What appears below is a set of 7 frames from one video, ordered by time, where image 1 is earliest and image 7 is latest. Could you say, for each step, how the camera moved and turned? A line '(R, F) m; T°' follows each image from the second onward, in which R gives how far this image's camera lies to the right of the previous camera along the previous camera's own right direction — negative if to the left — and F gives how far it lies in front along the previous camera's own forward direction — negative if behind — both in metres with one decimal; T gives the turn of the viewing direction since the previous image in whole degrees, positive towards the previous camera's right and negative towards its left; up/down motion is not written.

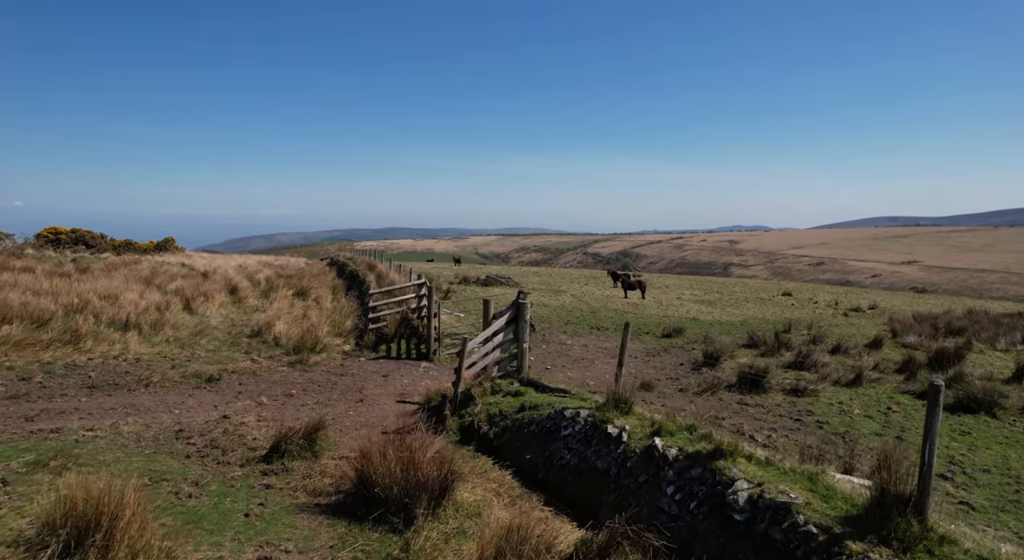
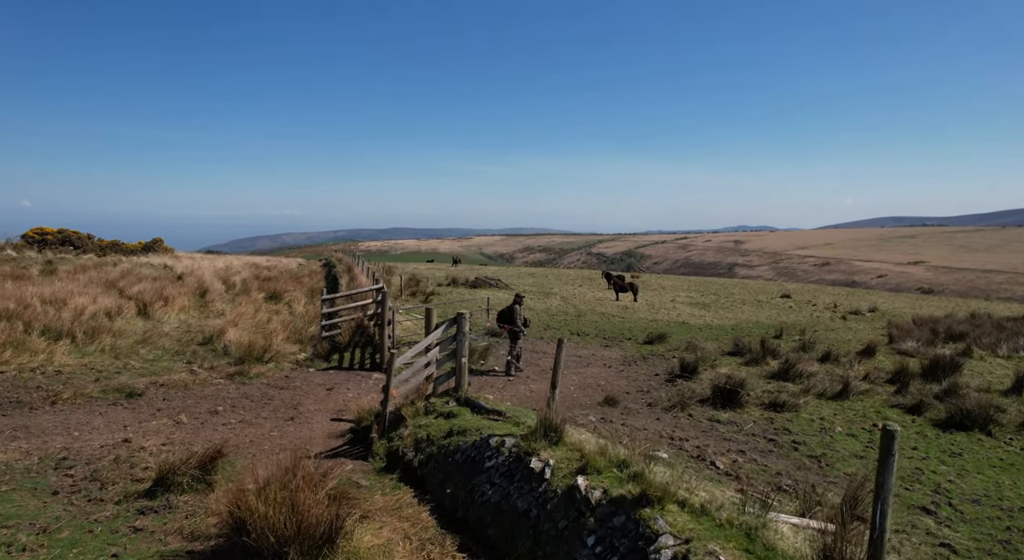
(+0.9, +0.9) m; 0°
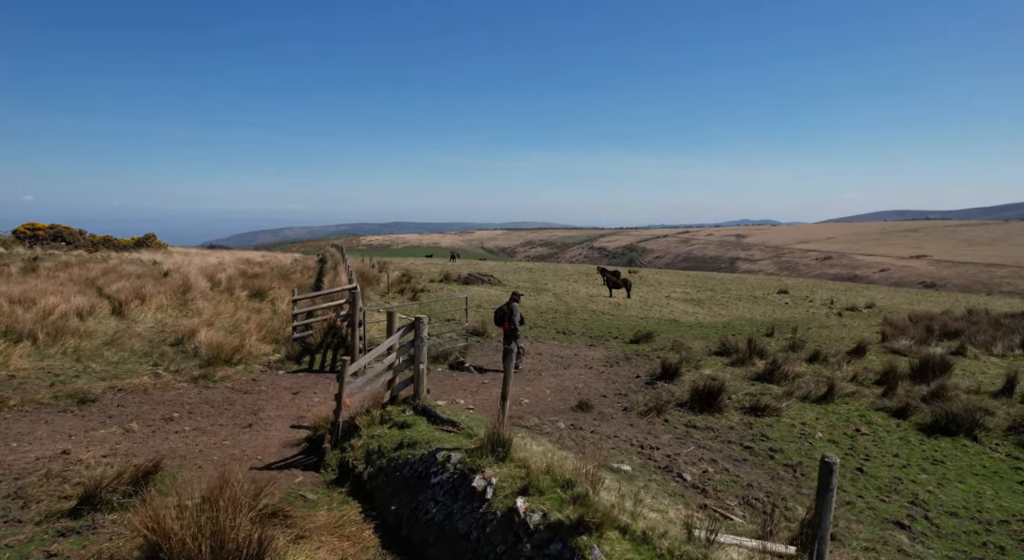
(+0.5, +0.4) m; 0°
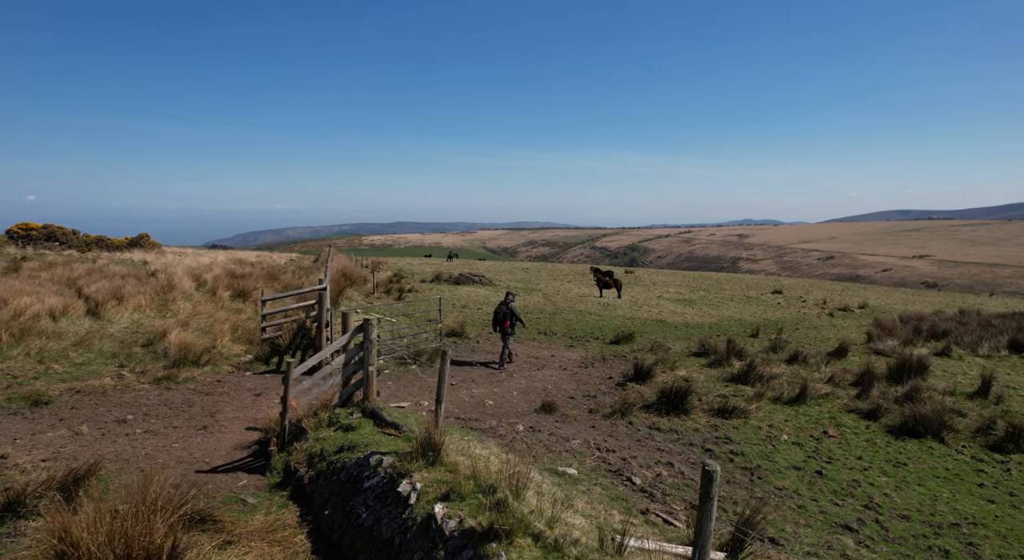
(+0.7, +0.1) m; 0°
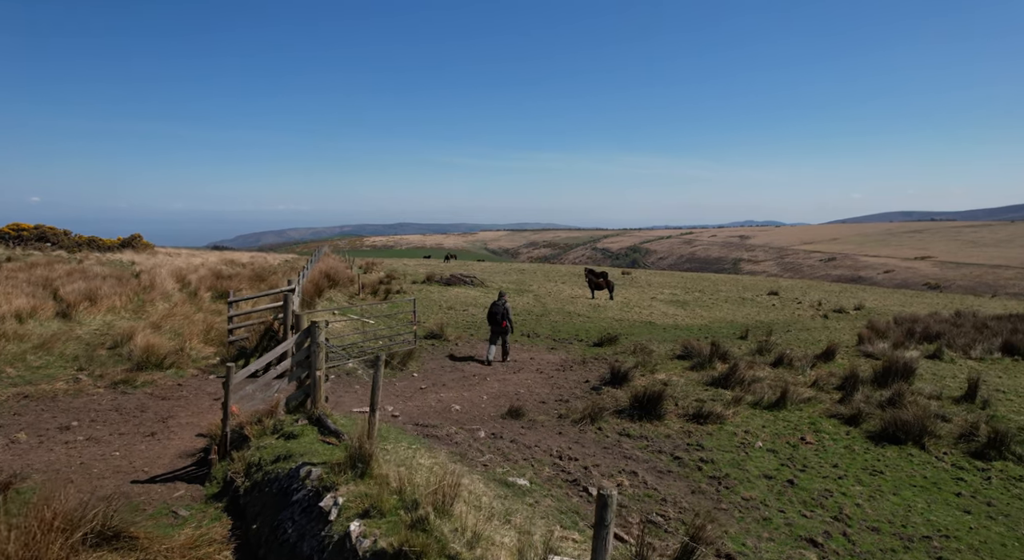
(+0.6, +0.4) m; 0°
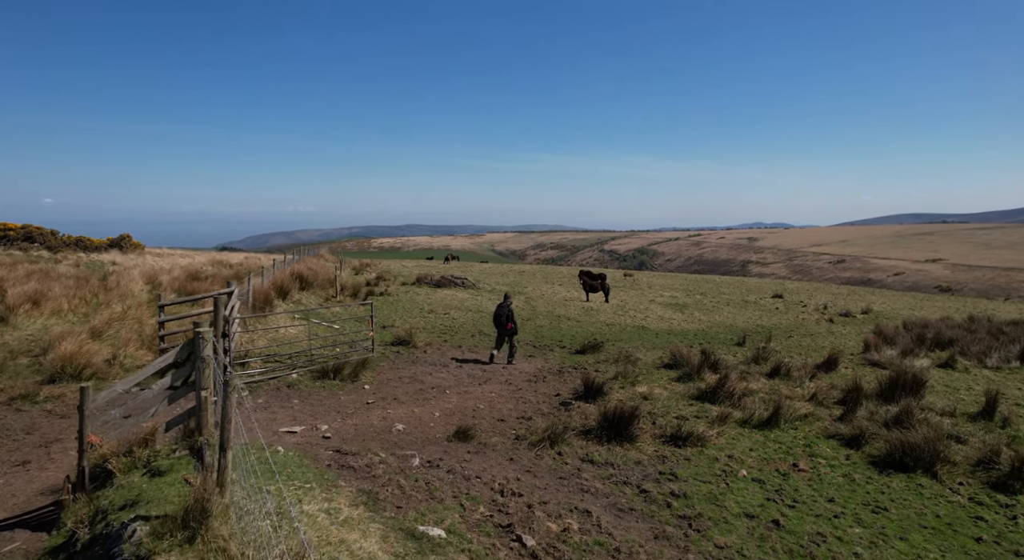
(+0.9, +1.4) m; -1°
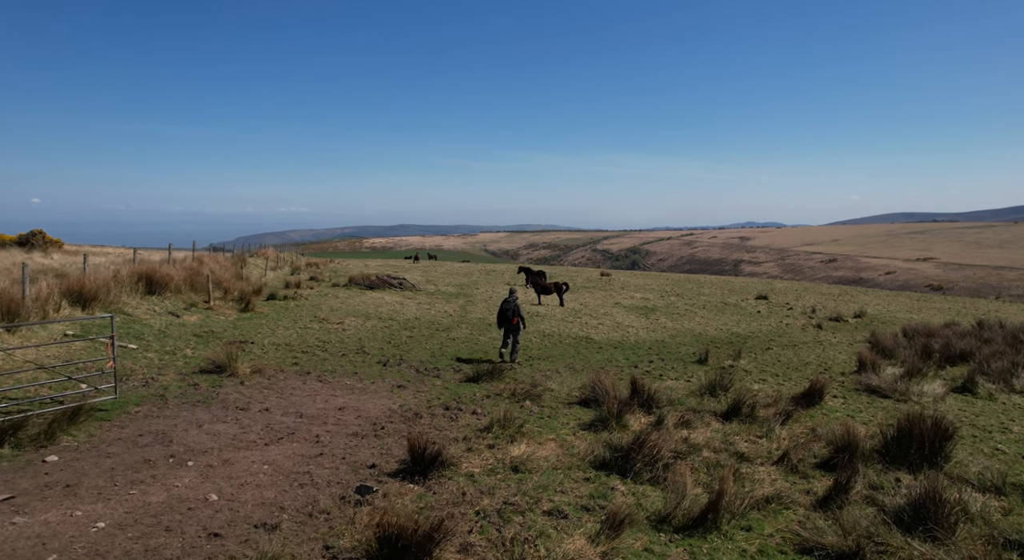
(+2.5, +4.9) m; +1°
